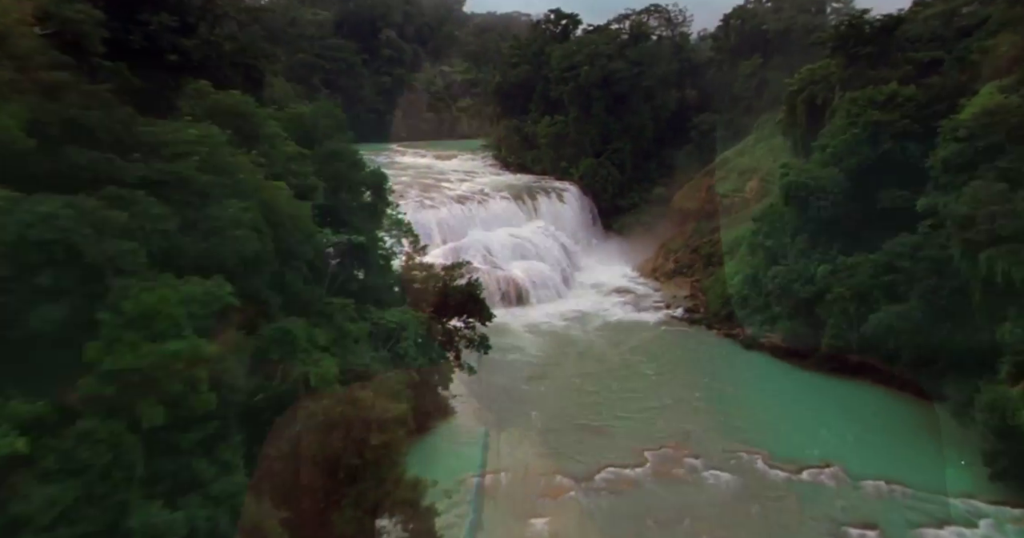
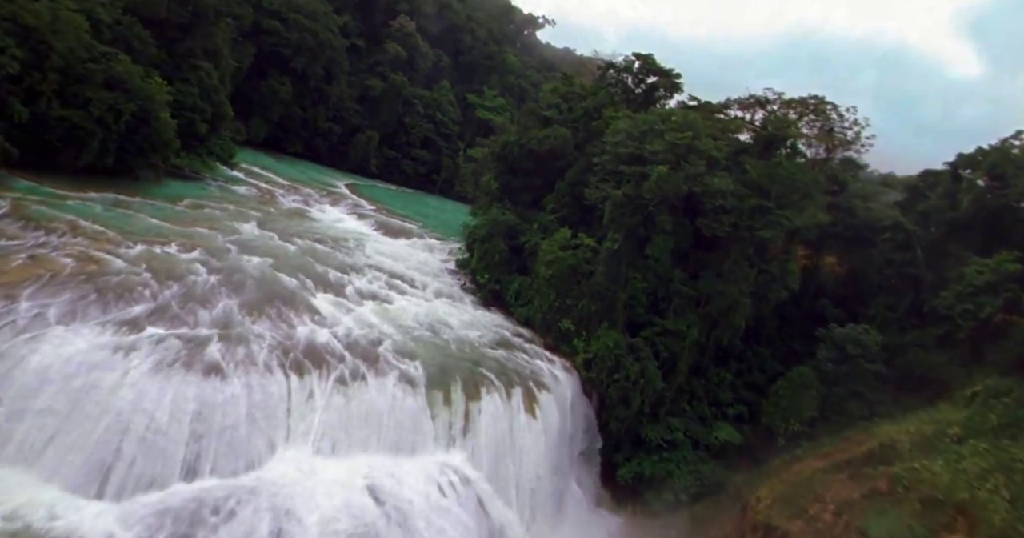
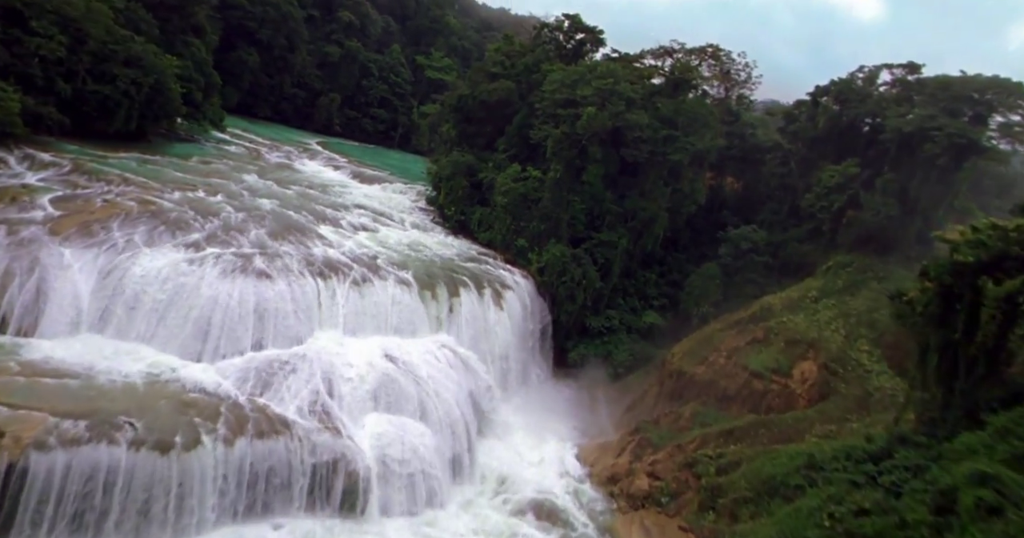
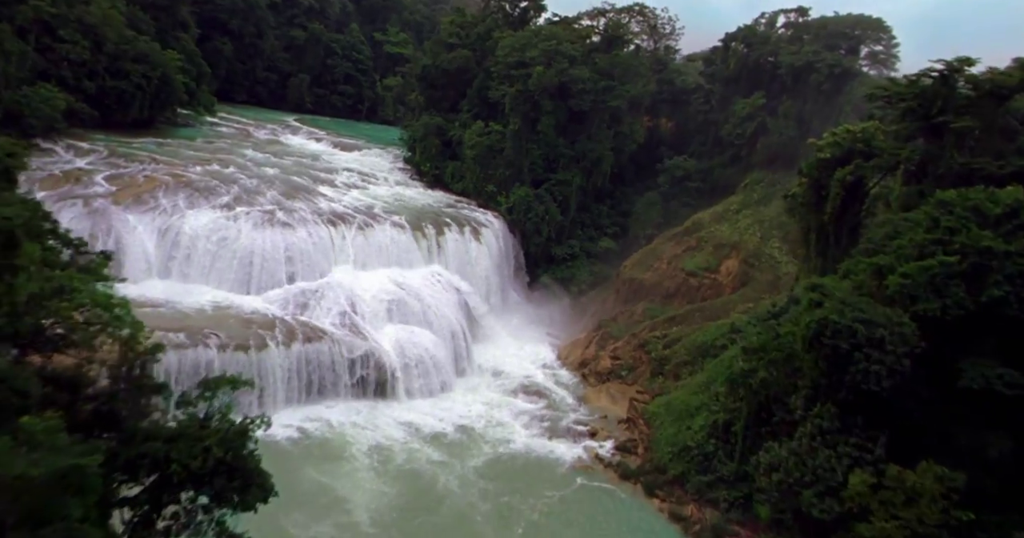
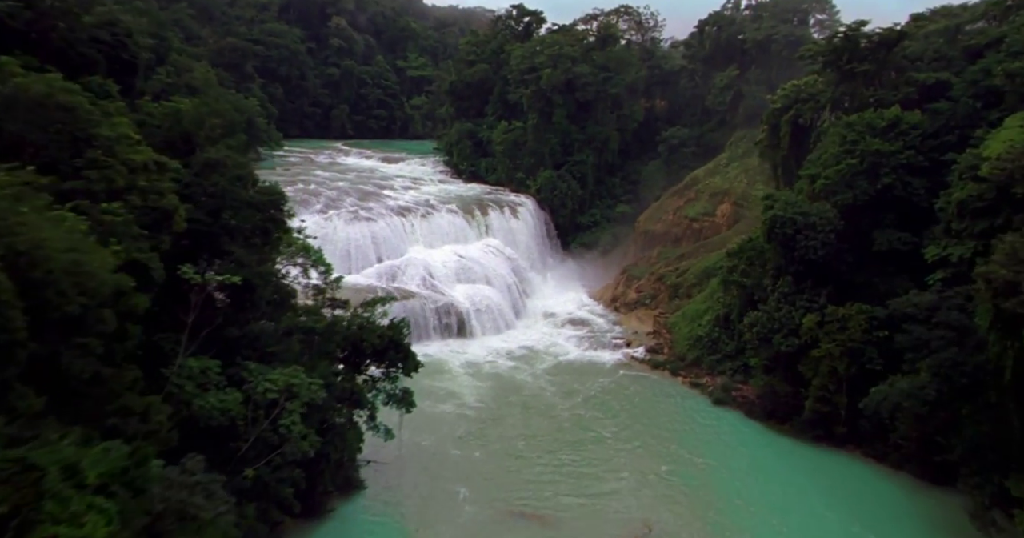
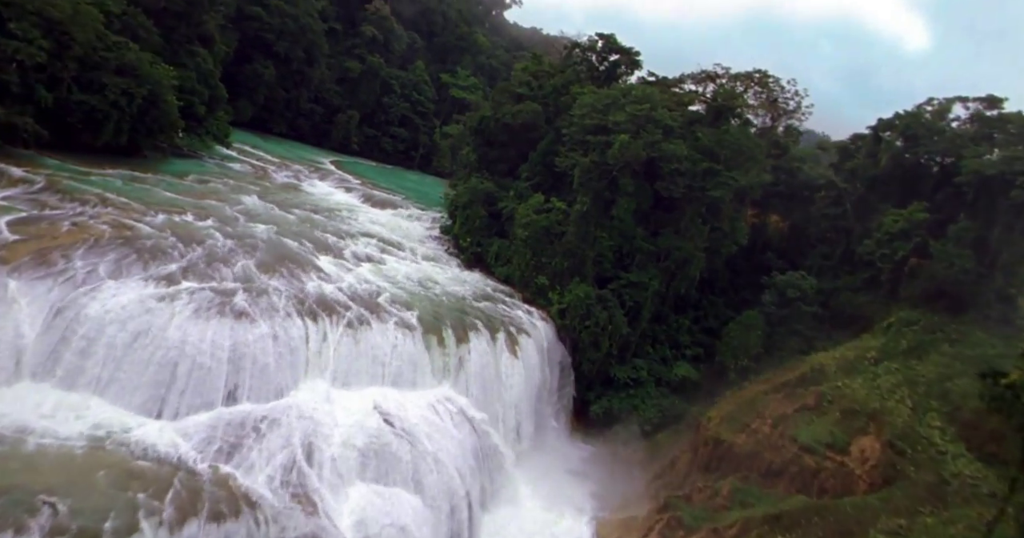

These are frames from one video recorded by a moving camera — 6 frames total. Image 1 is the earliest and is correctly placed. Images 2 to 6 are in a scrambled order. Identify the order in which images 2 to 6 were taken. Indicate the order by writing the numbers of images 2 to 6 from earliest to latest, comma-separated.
5, 4, 3, 6, 2
